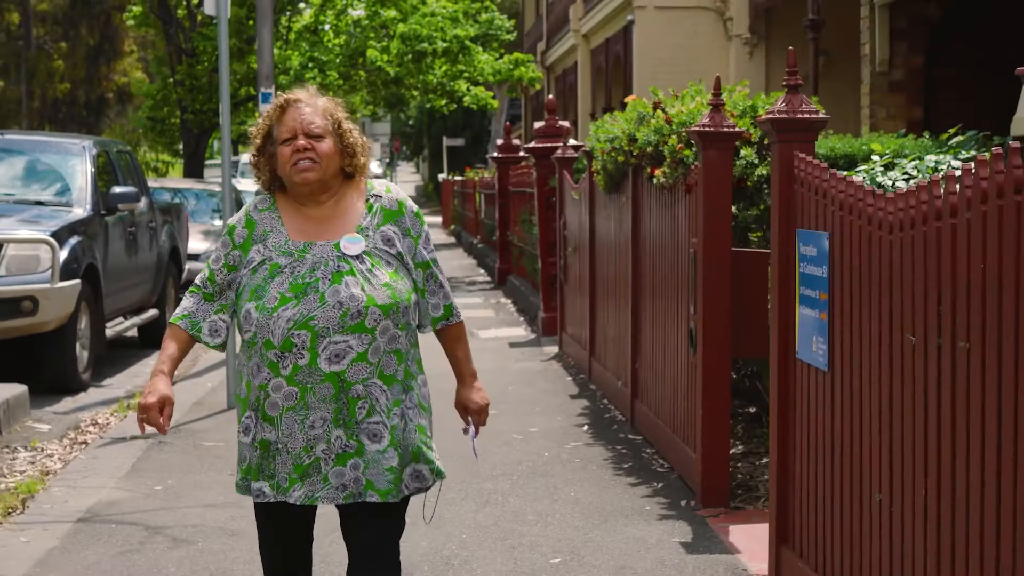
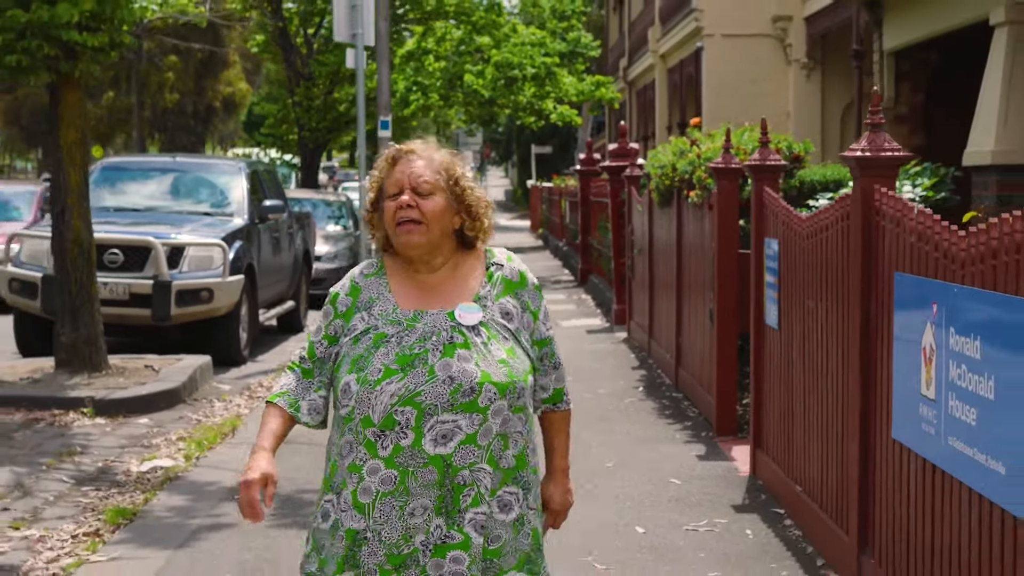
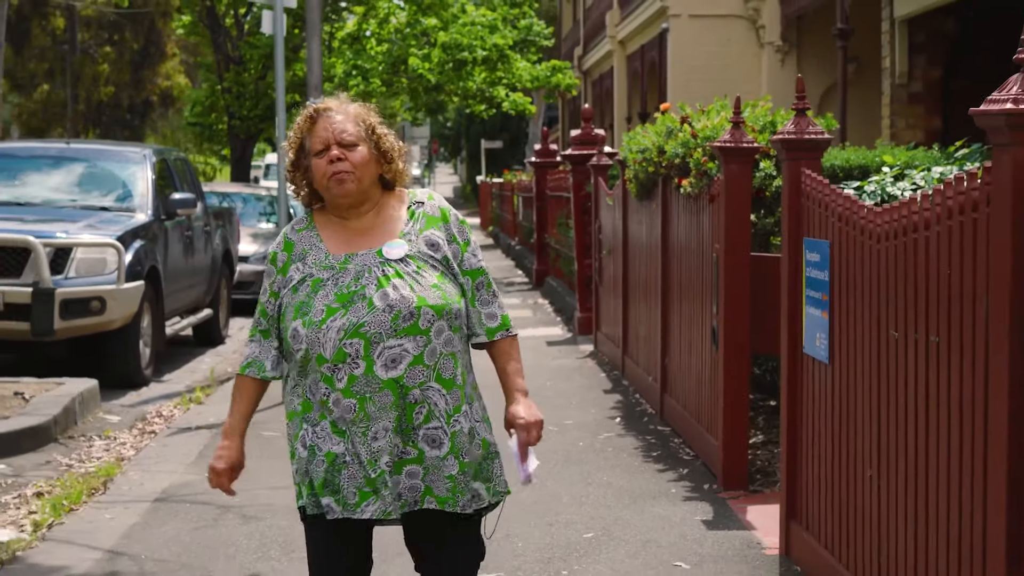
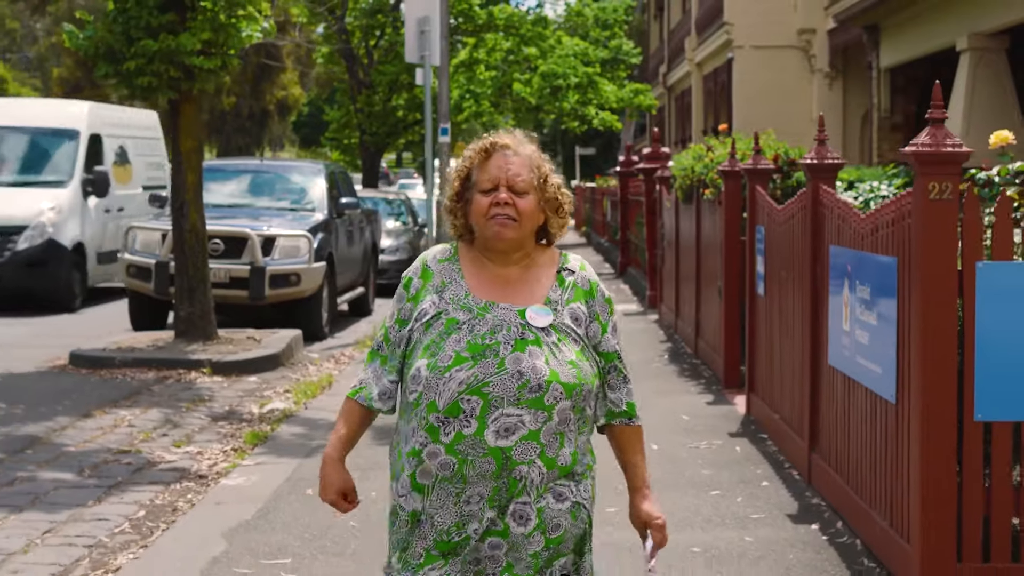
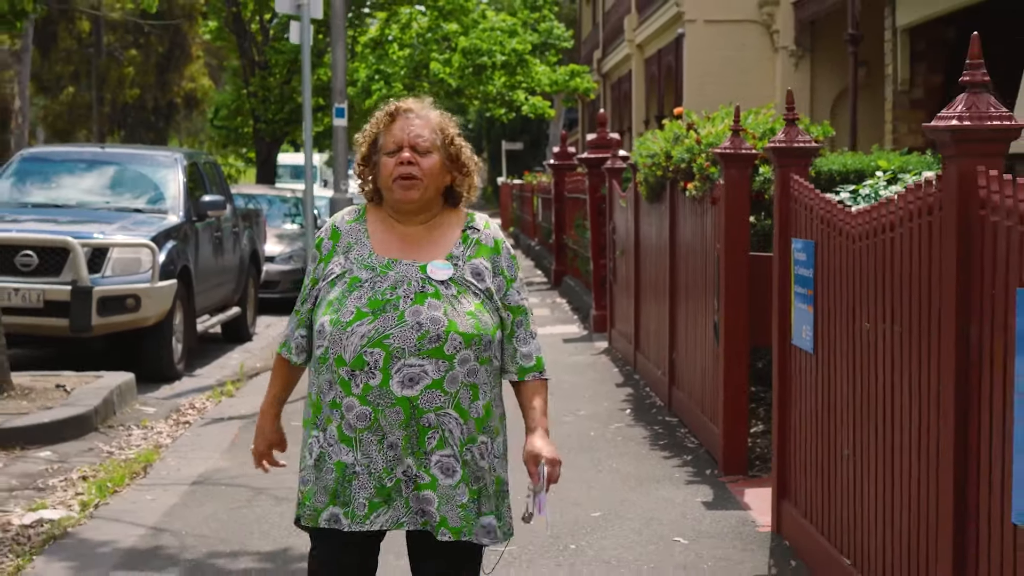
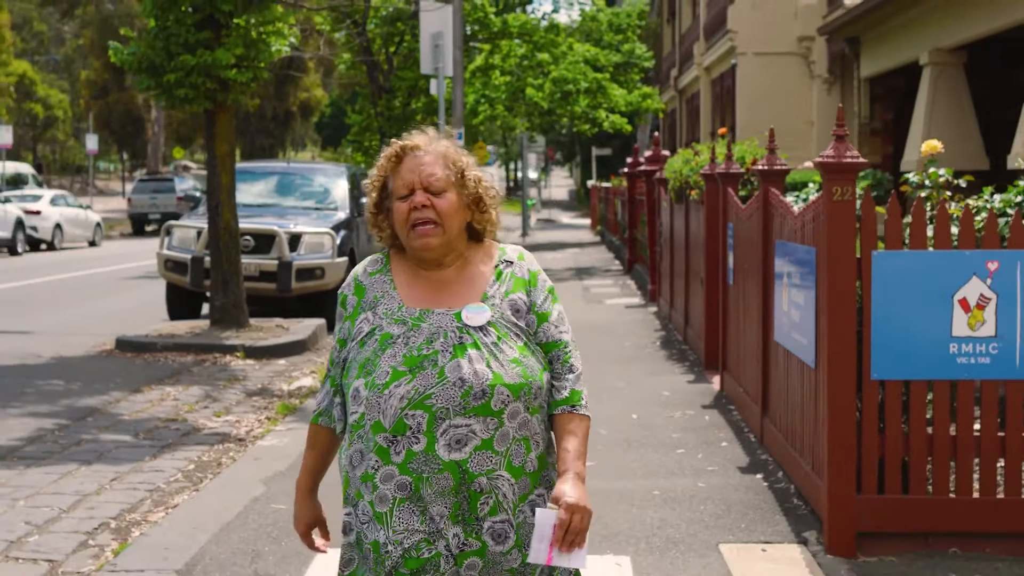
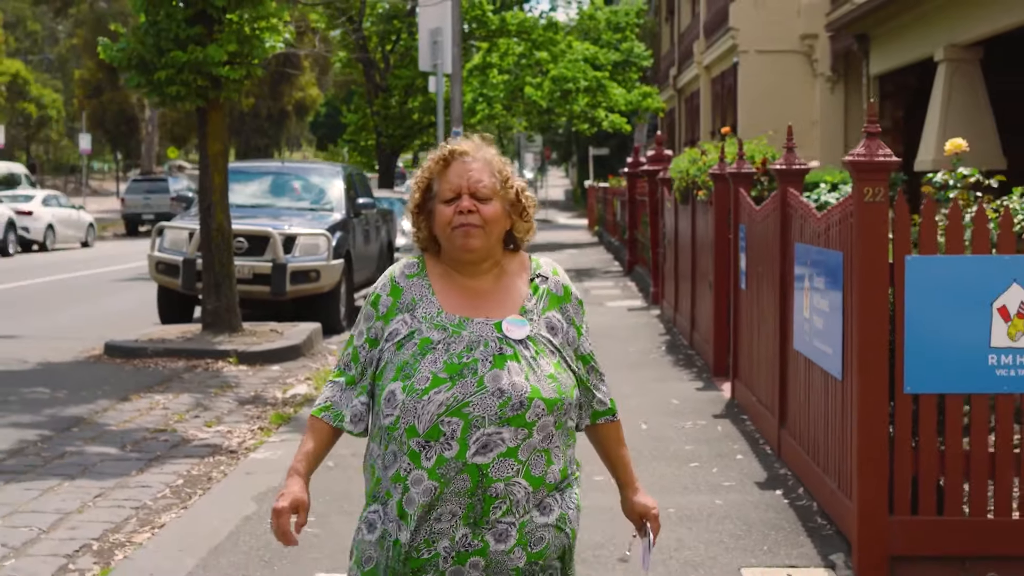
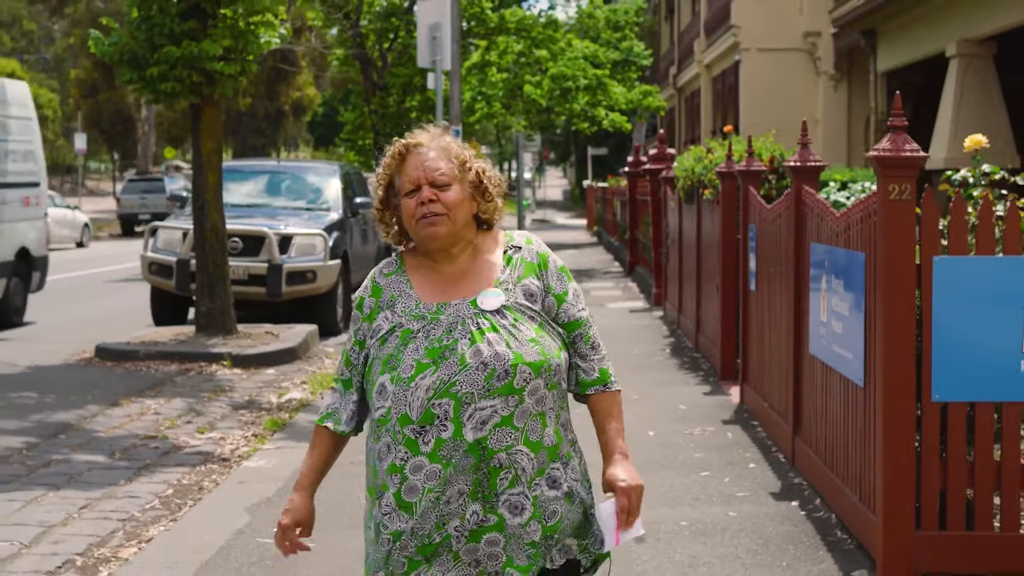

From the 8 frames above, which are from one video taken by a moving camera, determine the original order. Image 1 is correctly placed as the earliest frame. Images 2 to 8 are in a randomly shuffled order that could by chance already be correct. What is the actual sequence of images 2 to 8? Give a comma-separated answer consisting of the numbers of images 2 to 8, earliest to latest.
3, 5, 2, 4, 8, 7, 6
